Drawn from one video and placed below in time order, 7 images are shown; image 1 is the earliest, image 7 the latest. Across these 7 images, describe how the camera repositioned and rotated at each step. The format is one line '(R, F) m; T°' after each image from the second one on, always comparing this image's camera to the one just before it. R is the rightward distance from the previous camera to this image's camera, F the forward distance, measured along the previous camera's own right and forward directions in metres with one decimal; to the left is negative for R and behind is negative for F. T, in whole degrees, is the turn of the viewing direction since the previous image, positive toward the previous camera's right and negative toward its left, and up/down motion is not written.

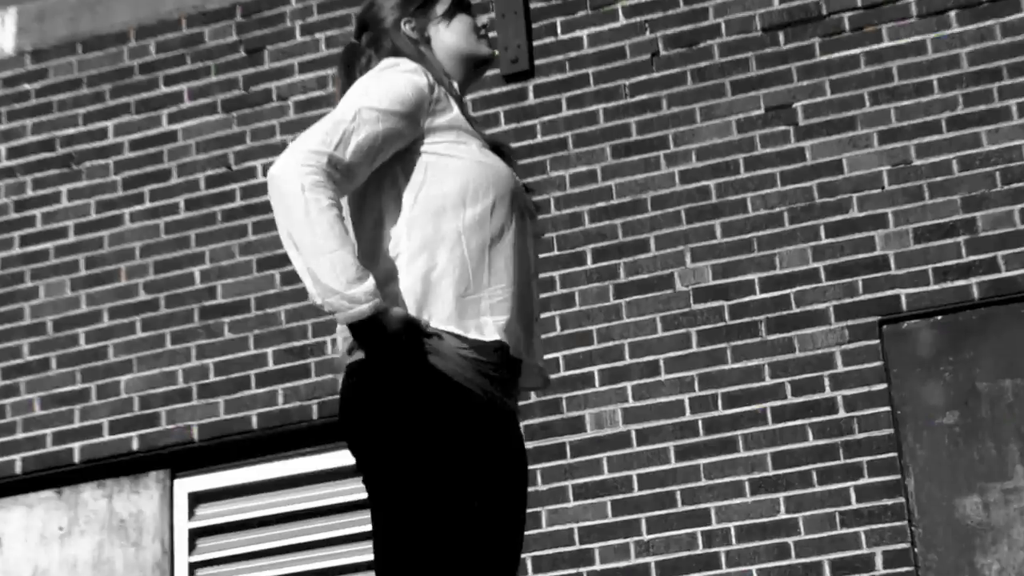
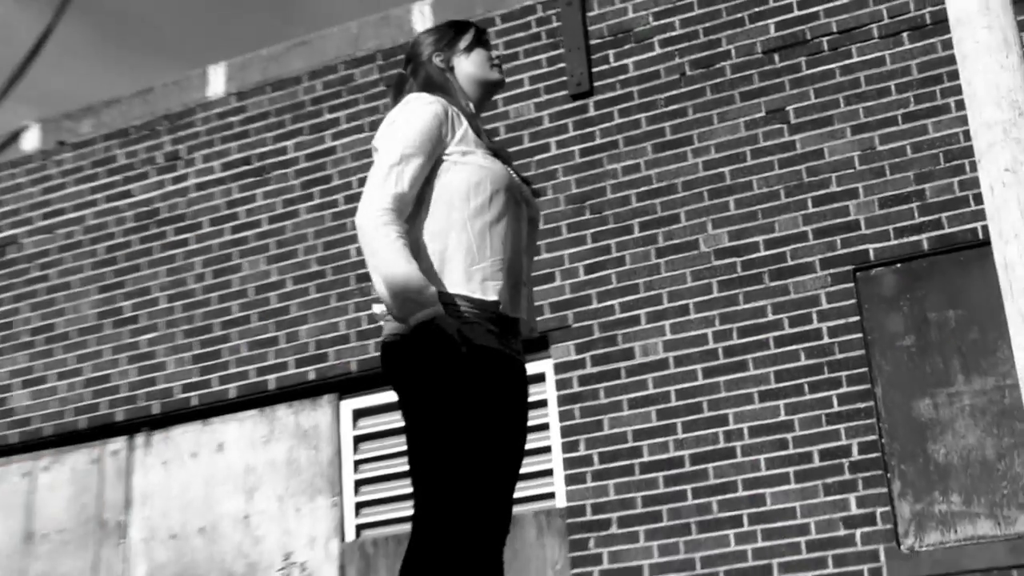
(+0.6, -1.4) m; -9°
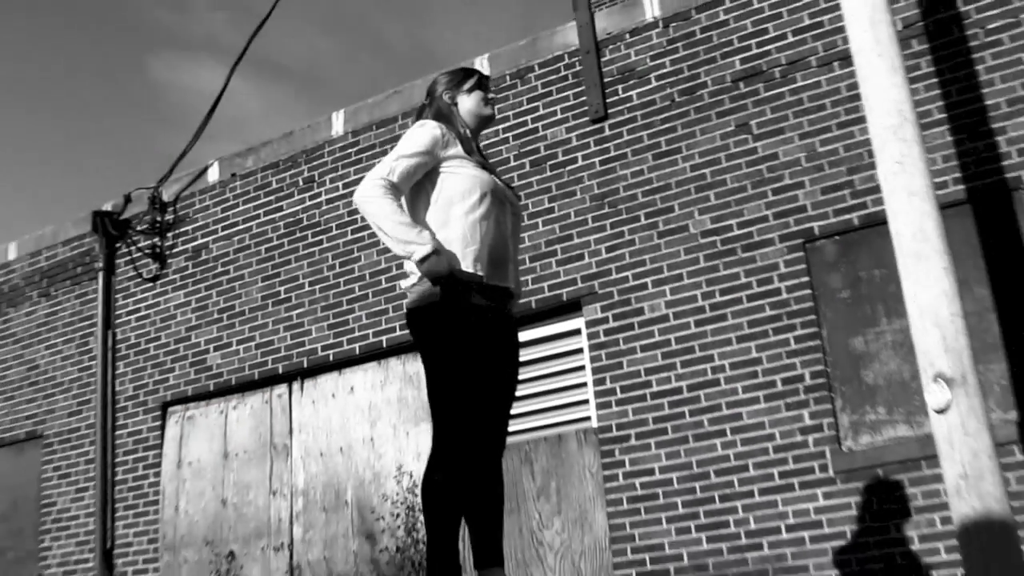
(+0.9, -1.8) m; -9°
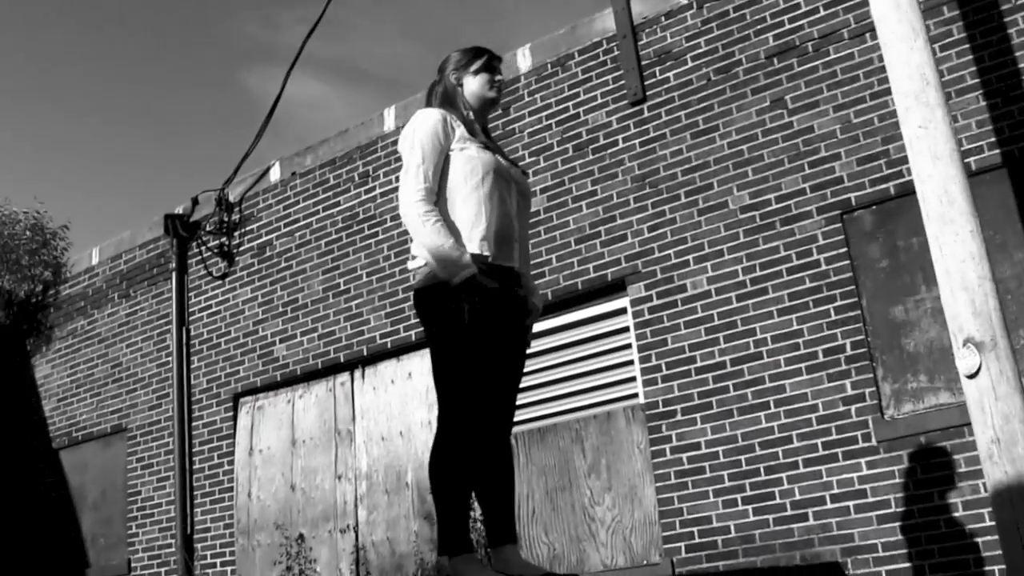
(+0.4, -0.2) m; -6°
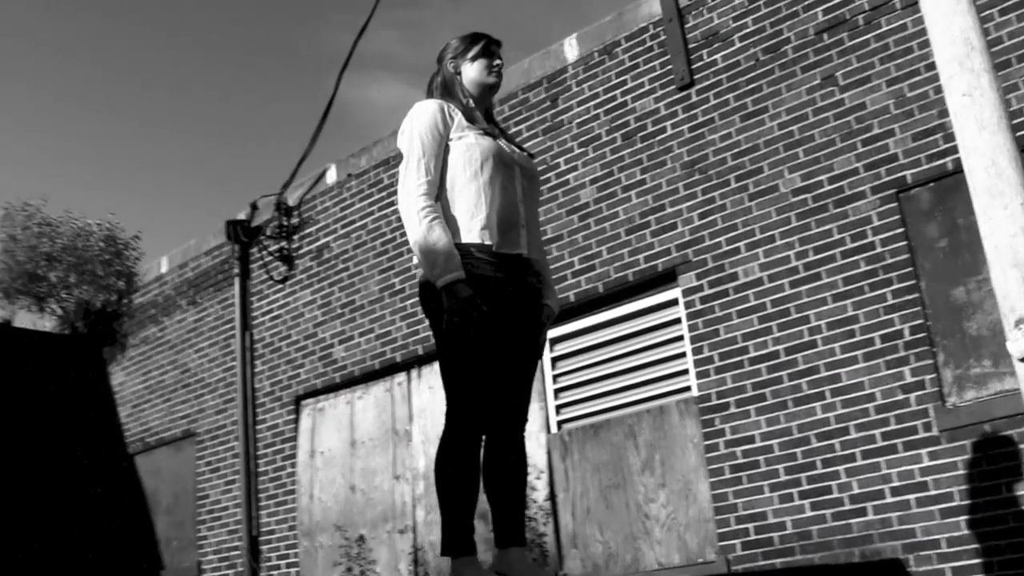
(+0.5, +0.1) m; -6°
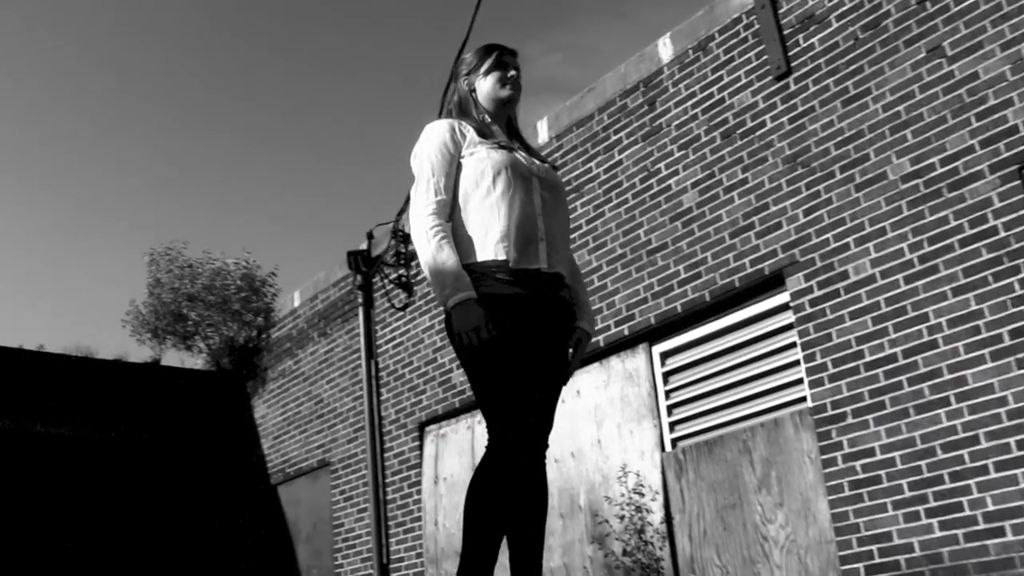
(+0.8, +0.3) m; -11°
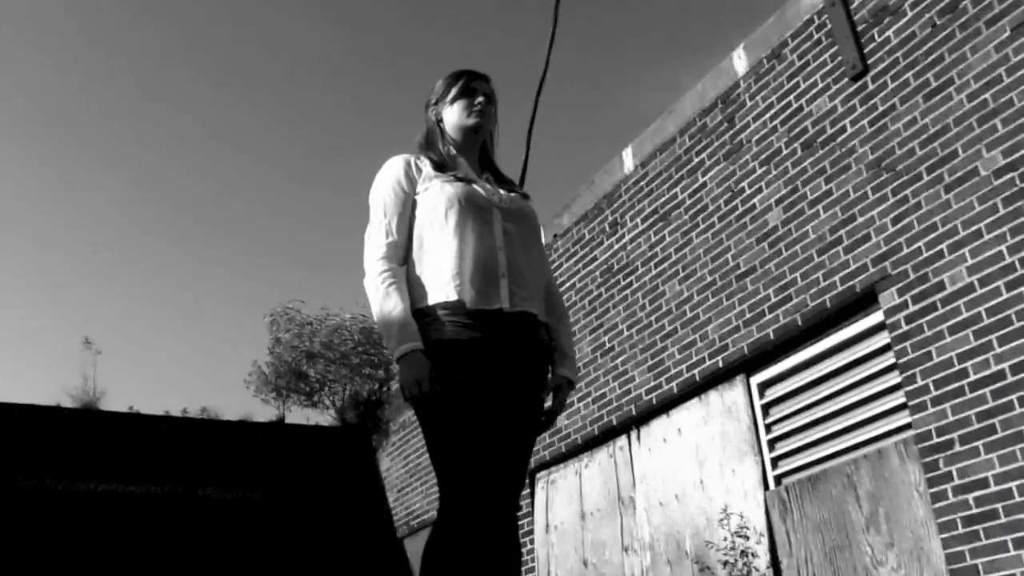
(+0.9, +0.3) m; -11°
